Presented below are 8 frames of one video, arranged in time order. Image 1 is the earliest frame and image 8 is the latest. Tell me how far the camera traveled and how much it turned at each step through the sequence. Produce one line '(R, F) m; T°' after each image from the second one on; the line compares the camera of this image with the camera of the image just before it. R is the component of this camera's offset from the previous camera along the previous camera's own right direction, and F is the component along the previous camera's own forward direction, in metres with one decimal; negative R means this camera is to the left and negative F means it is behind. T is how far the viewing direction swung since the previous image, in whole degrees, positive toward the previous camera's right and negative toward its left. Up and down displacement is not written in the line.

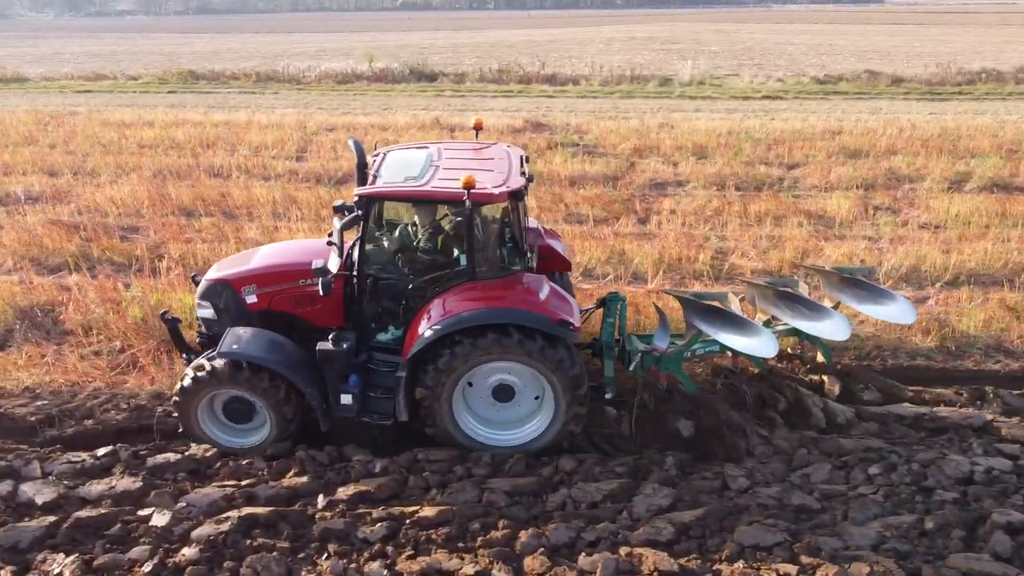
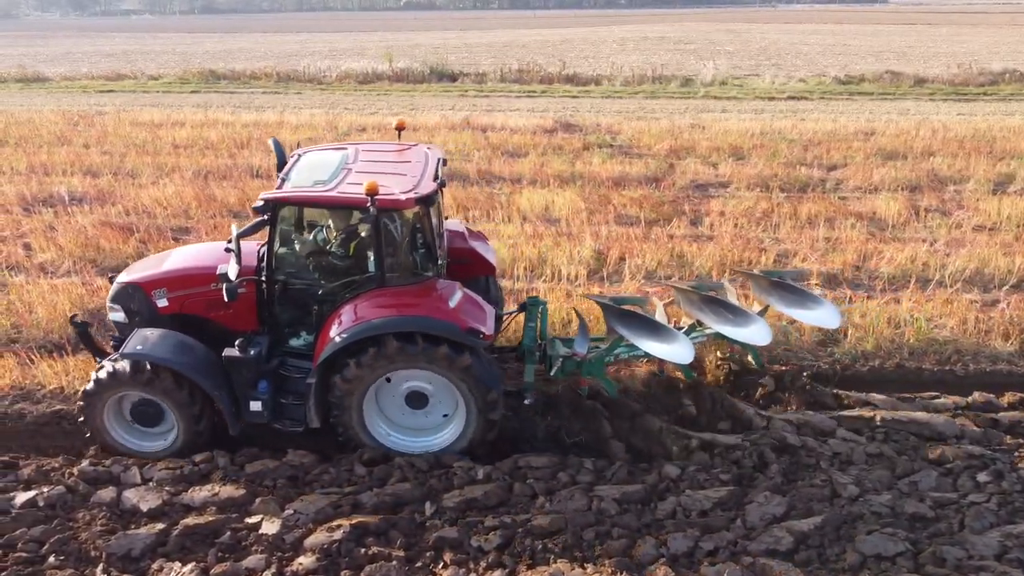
(-0.5, +0.1) m; 0°
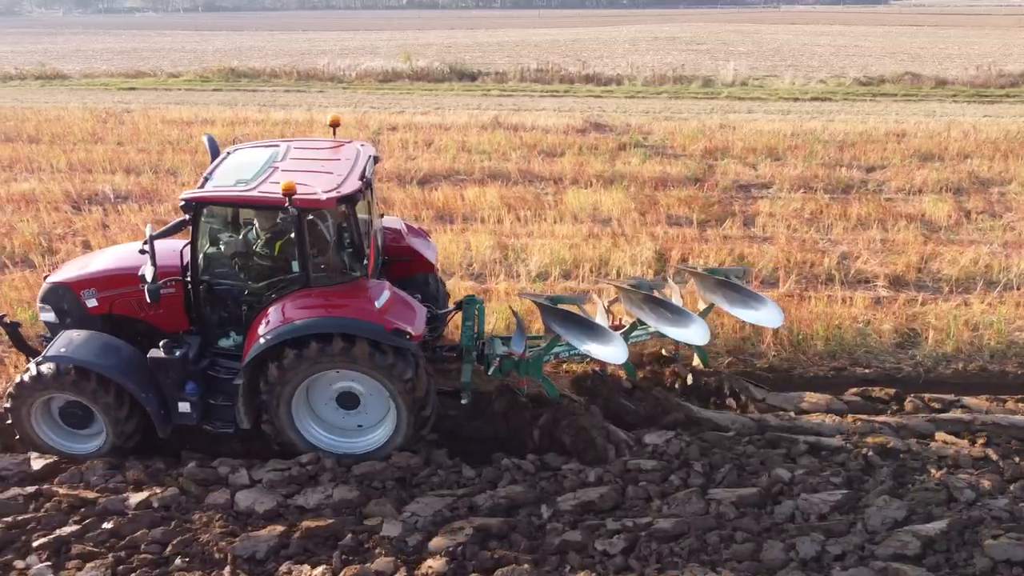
(-0.6, 0.0) m; 0°
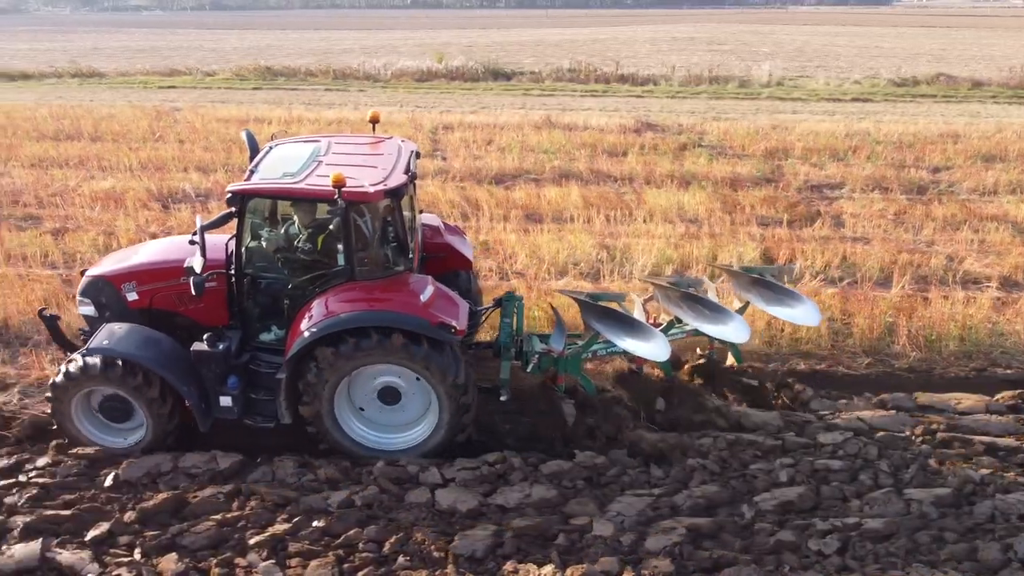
(-1.0, 0.0) m; 0°
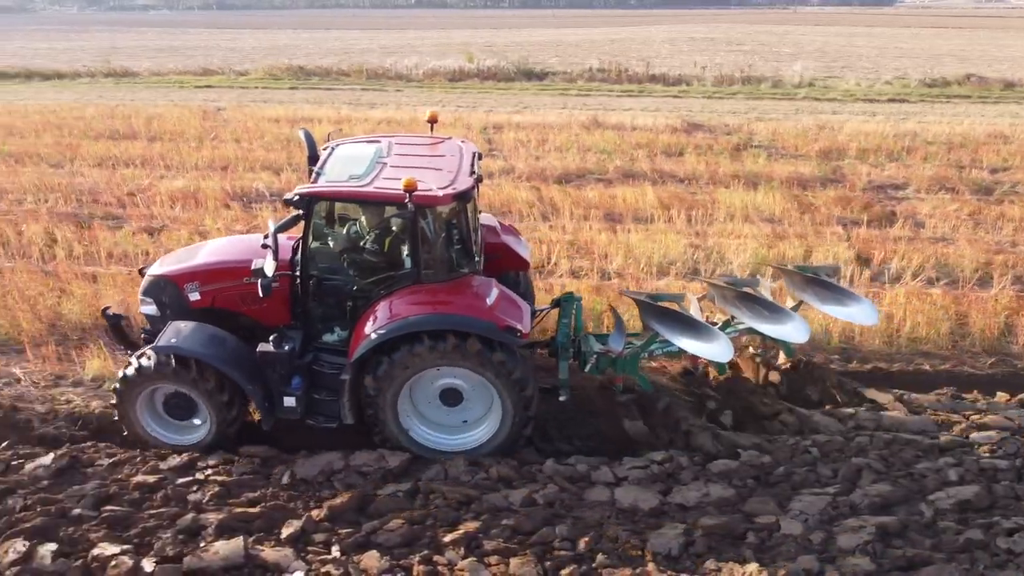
(-0.9, 0.0) m; 0°
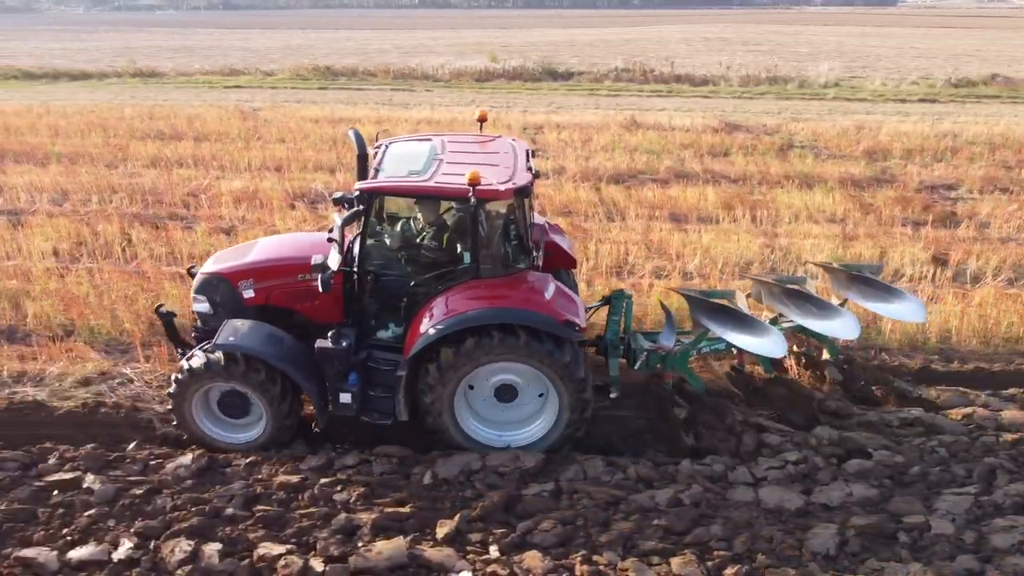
(-0.7, 0.0) m; 0°
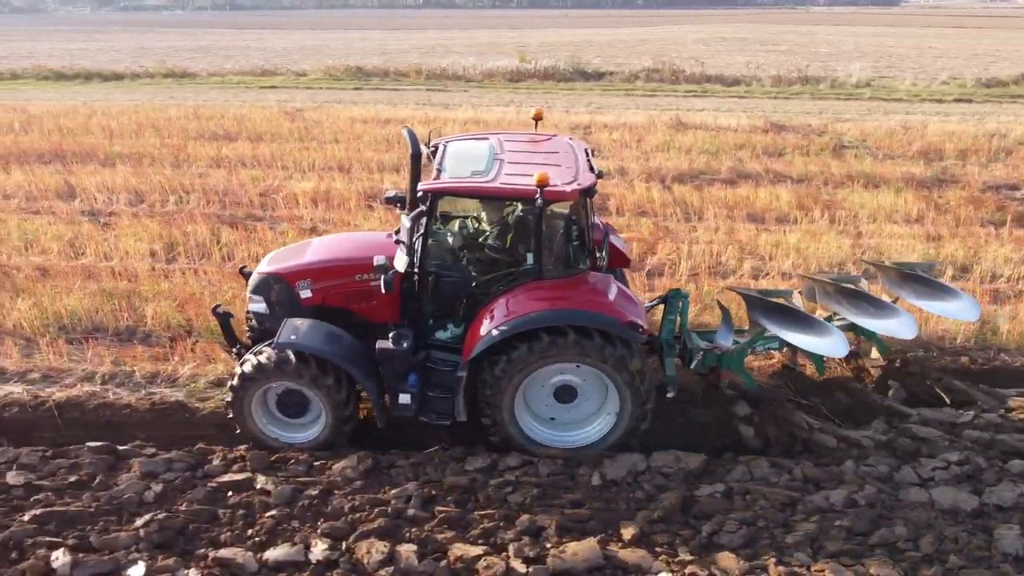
(-0.9, 0.0) m; 0°
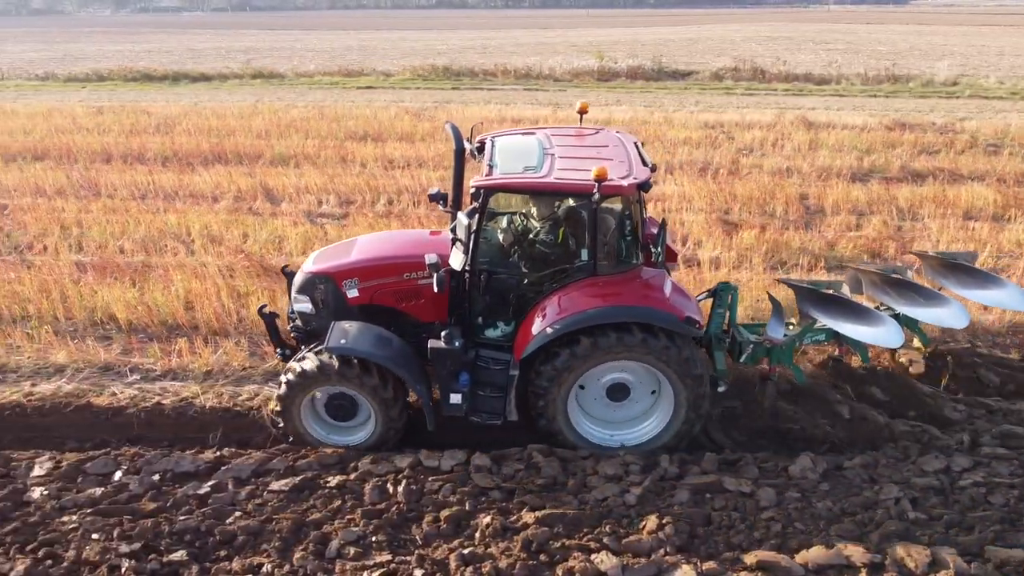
(-2.3, +0.1) m; 0°
